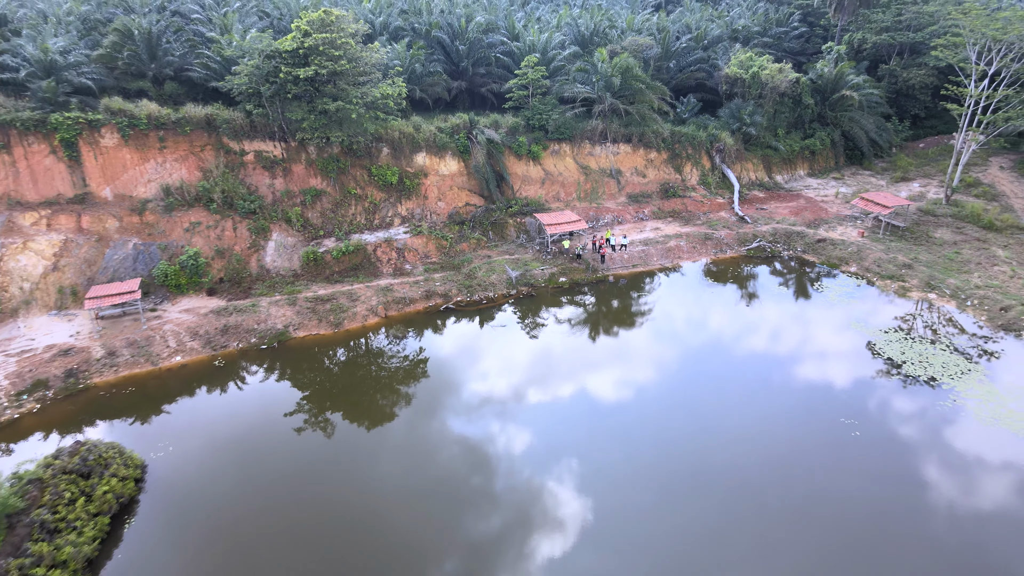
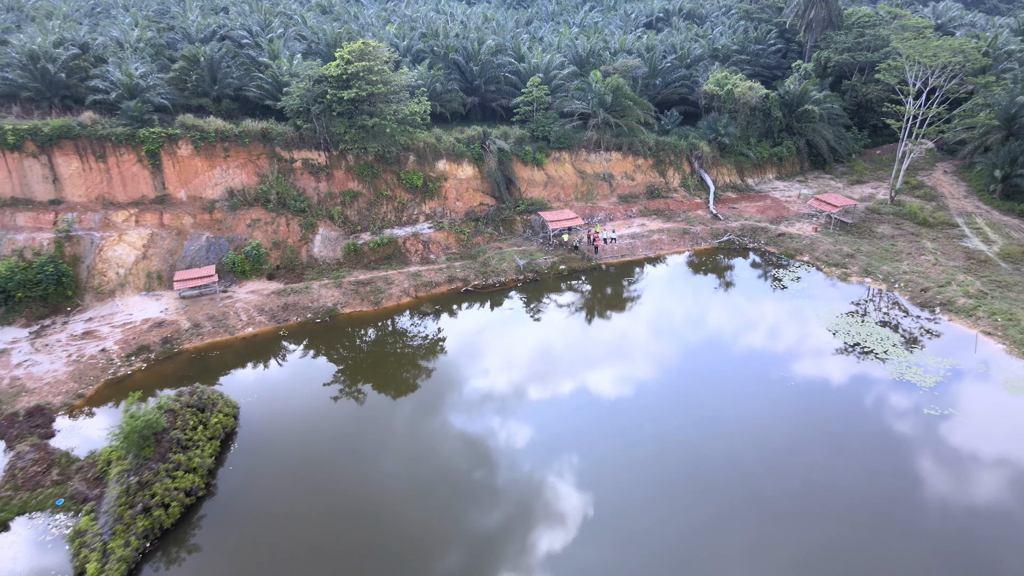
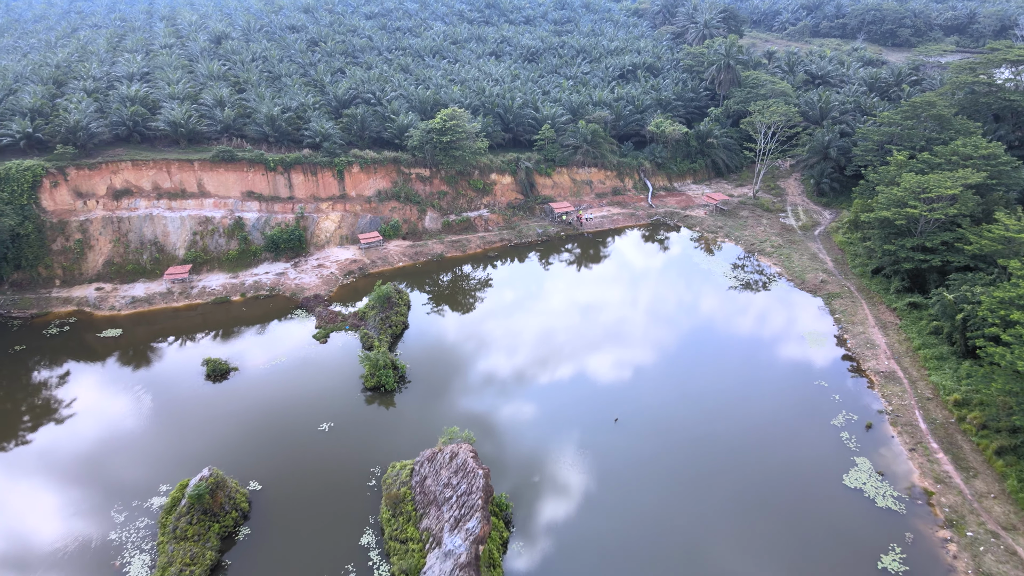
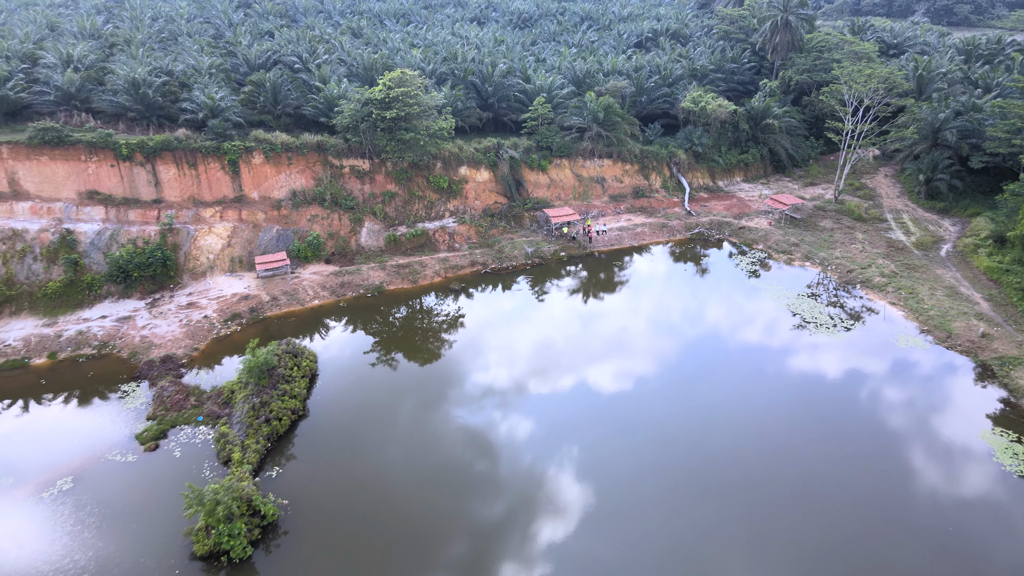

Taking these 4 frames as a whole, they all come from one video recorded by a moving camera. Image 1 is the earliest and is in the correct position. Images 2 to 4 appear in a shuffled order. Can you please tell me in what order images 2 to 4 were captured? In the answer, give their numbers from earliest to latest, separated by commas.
2, 4, 3
